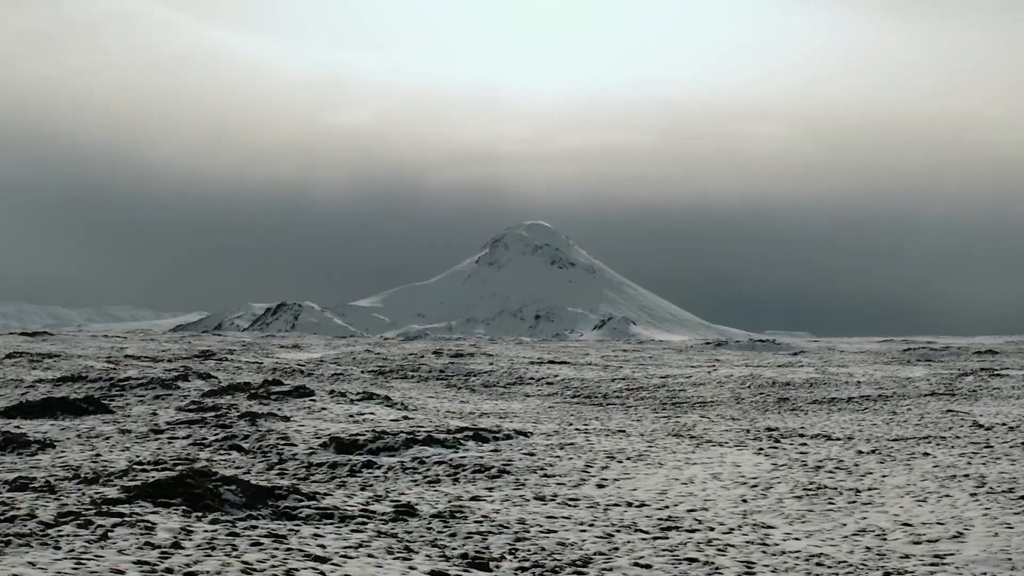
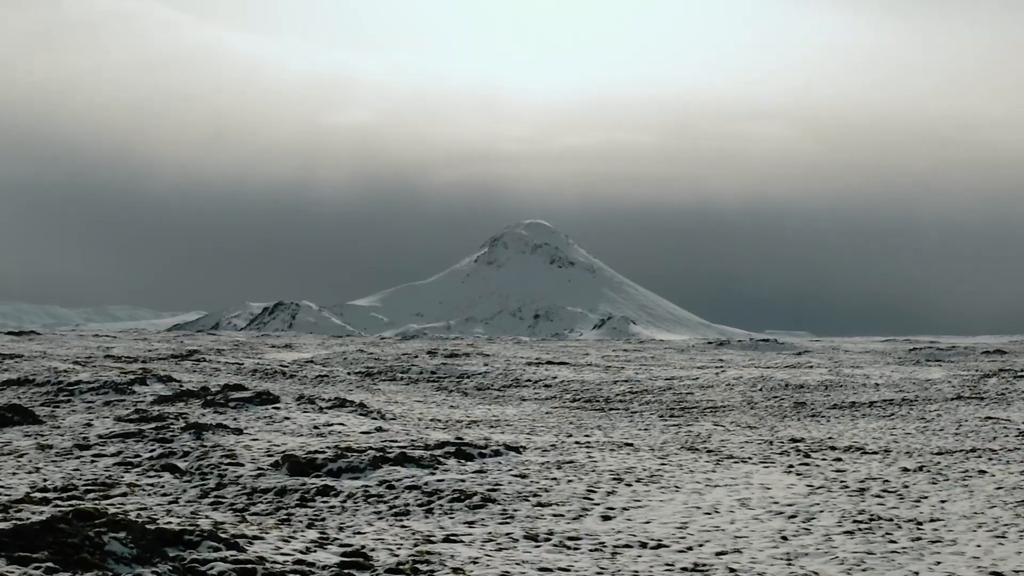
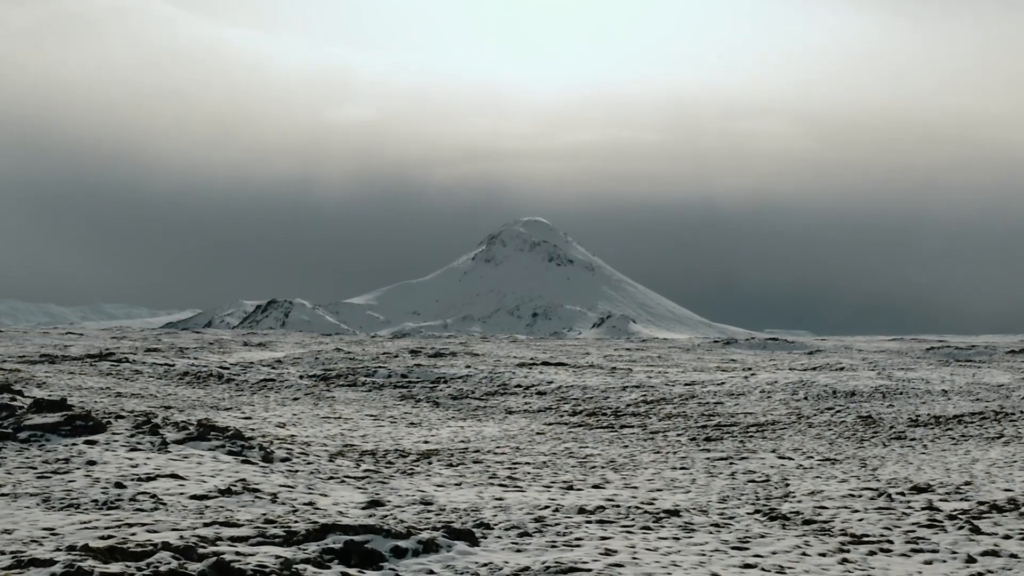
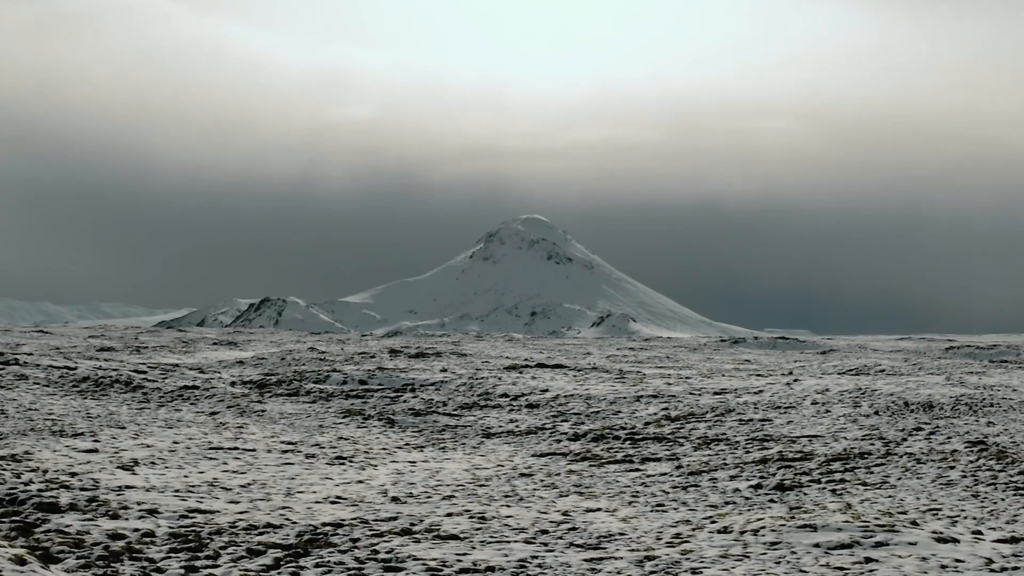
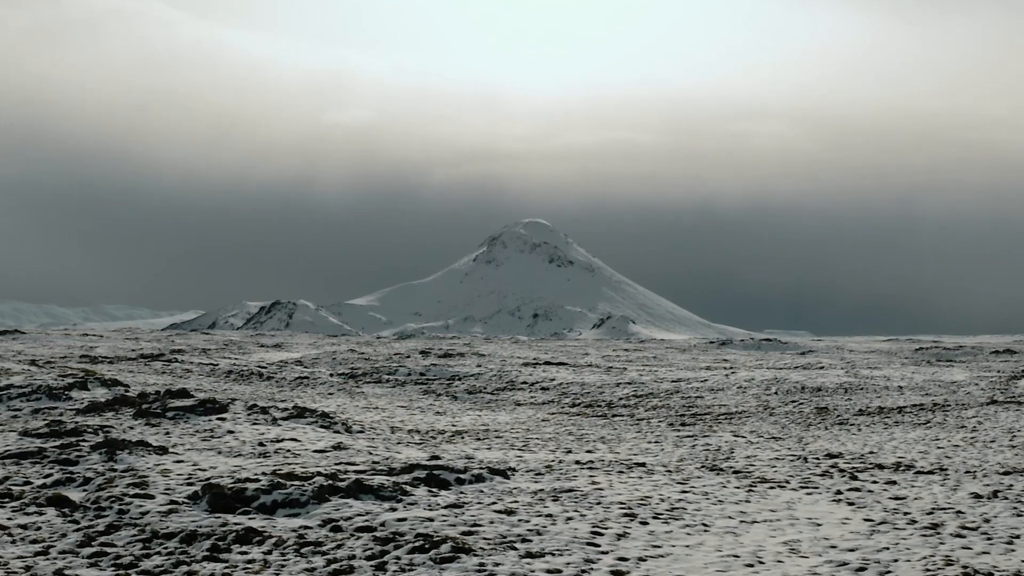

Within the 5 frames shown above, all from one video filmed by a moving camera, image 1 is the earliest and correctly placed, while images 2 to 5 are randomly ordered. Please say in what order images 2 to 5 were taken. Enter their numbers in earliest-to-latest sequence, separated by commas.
2, 5, 3, 4
